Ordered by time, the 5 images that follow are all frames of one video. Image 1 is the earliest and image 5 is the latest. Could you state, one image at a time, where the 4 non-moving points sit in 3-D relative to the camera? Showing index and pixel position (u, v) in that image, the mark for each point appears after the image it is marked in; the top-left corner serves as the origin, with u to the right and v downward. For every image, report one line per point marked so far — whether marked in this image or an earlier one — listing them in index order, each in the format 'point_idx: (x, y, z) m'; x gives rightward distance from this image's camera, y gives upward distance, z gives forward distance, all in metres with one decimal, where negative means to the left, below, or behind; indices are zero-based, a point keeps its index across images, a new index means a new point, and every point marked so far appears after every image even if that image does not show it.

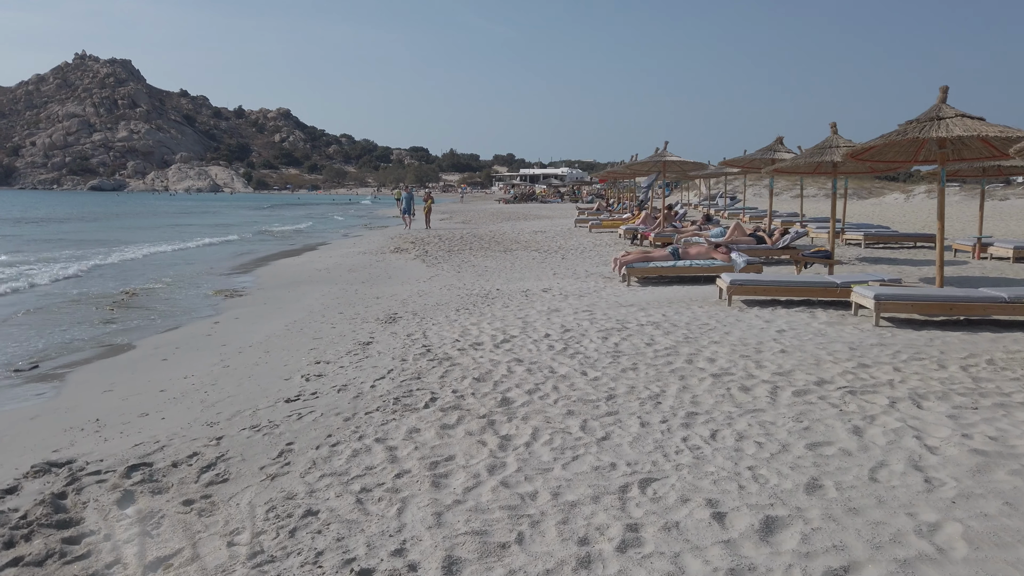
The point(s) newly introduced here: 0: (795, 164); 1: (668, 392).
0: (+4.0, +1.7, +10.7) m
1: (+1.0, -0.6, +4.6) m
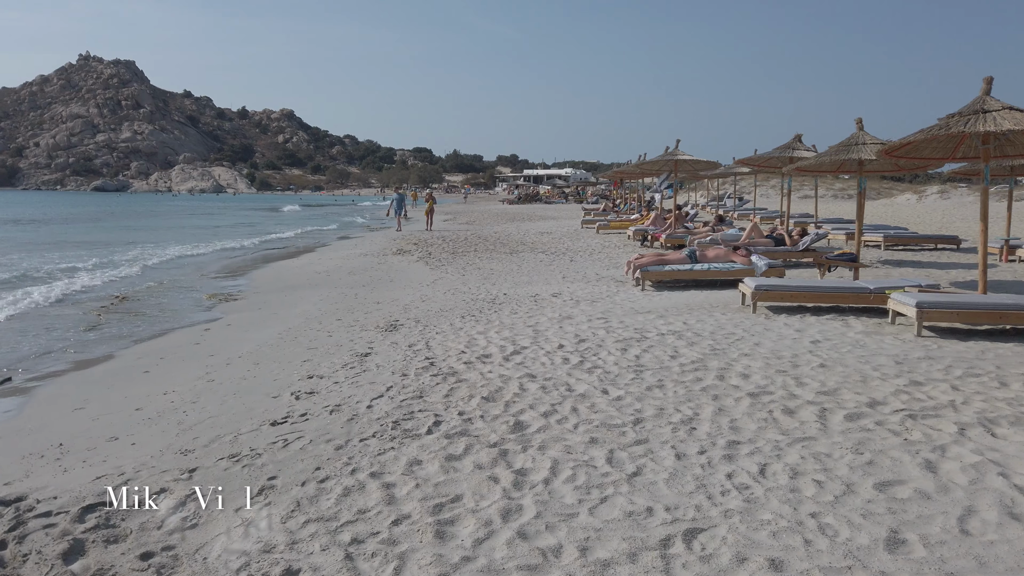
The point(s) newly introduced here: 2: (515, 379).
0: (+4.1, +1.7, +10.1) m
1: (+1.0, -0.7, +4.1) m
2: (0.0, -0.6, +4.9) m
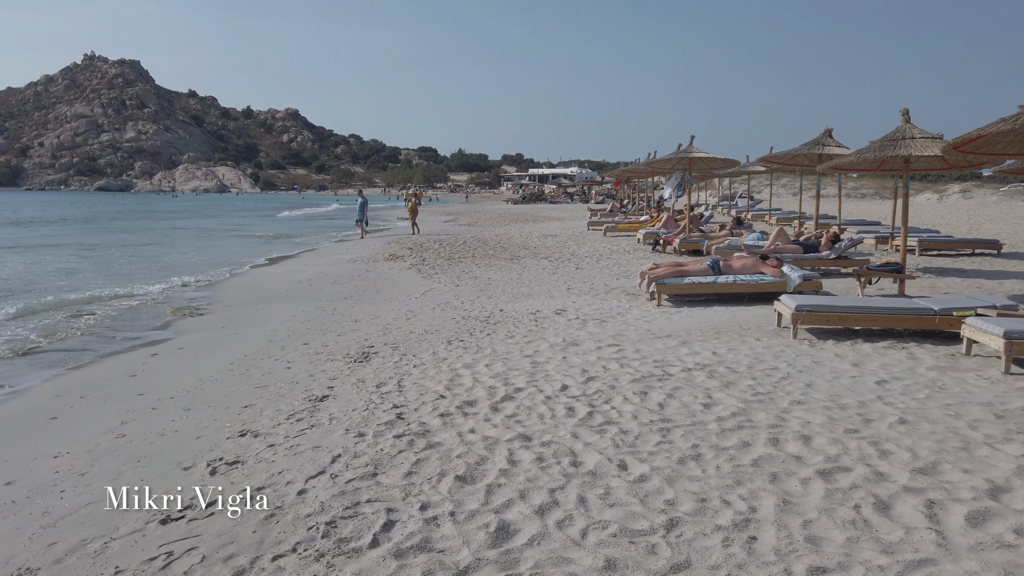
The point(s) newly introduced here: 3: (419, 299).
0: (+4.0, +1.5, +8.9) m
1: (+1.0, -0.9, +2.9) m
2: (0.0, -0.8, +3.8) m
3: (-1.2, -0.1, +9.7) m
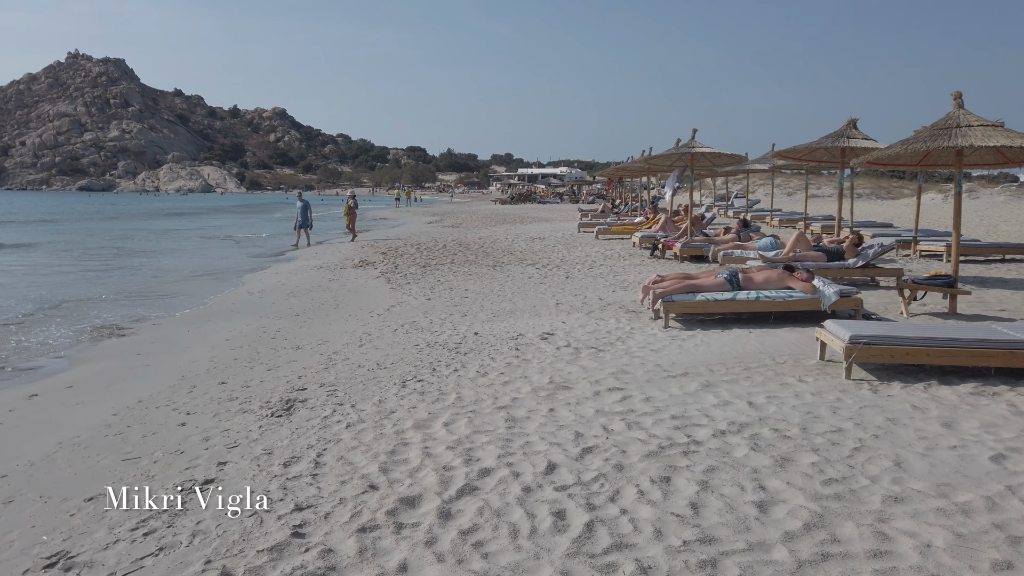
0: (+3.8, +1.3, +7.5) m
1: (+0.8, -1.0, +1.5) m
2: (-0.2, -0.9, +2.3) m
3: (-1.4, -0.3, +8.2) m
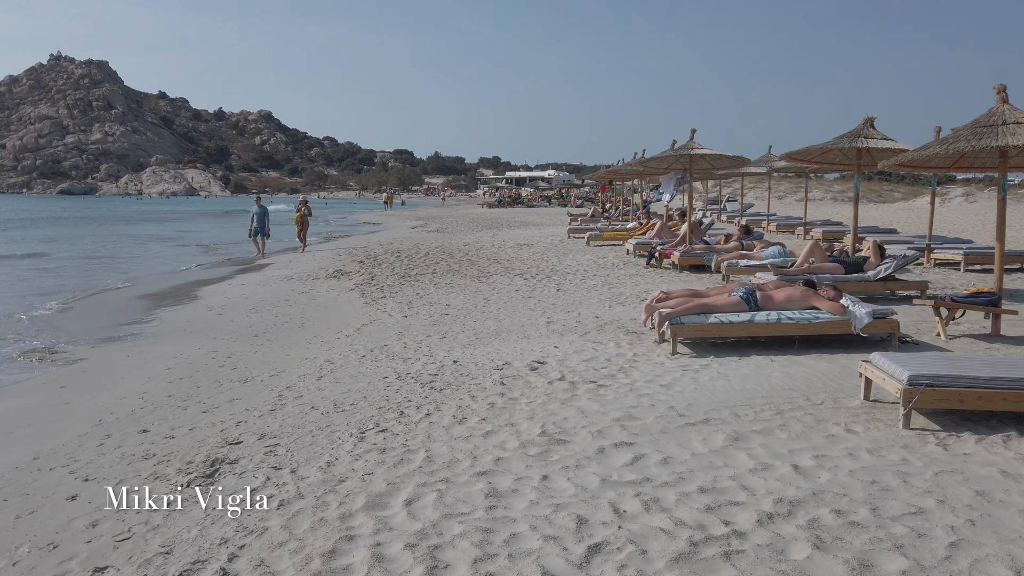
0: (+3.7, +1.2, +6.6) m
1: (+0.8, -1.2, +0.5) m
2: (-0.2, -1.1, +1.4) m
3: (-1.6, -0.5, +7.2) m
